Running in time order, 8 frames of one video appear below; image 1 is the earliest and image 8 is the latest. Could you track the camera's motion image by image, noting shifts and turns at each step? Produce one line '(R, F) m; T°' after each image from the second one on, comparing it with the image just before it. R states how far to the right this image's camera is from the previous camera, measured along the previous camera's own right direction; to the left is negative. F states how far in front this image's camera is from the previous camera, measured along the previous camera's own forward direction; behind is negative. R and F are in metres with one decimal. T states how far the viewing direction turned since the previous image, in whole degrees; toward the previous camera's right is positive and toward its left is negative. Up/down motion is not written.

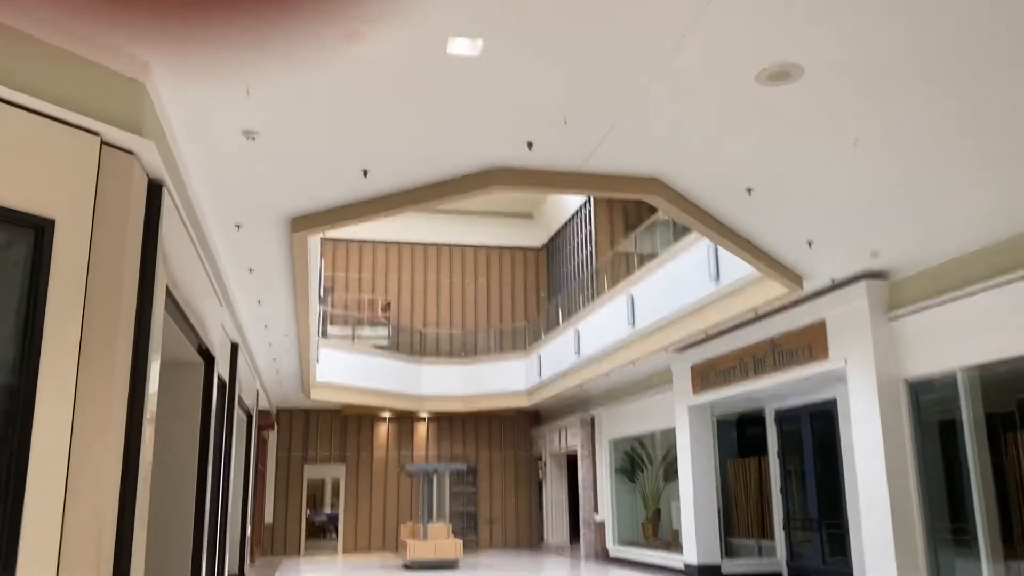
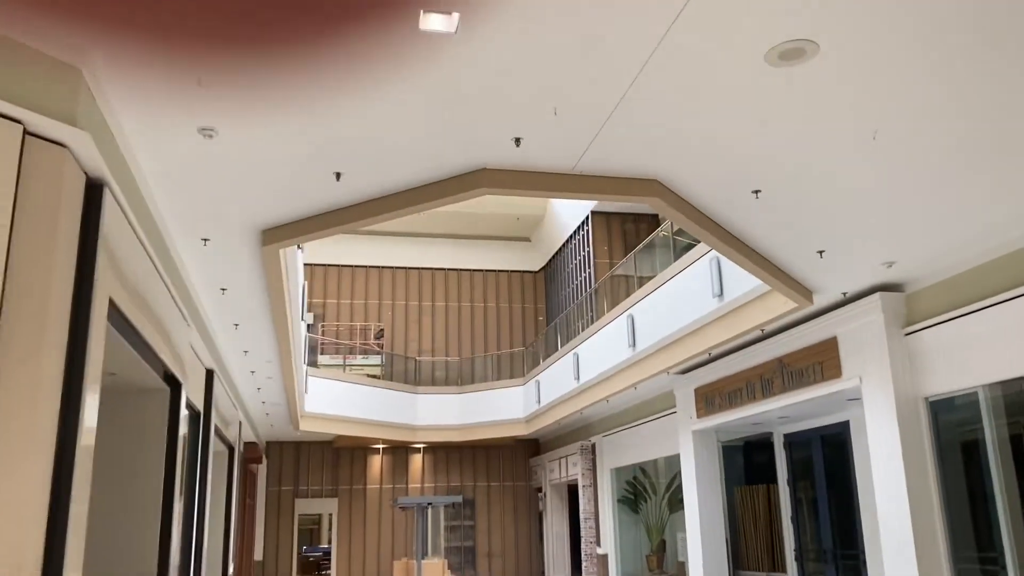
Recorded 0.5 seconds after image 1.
(+0.1, +0.5) m; 0°
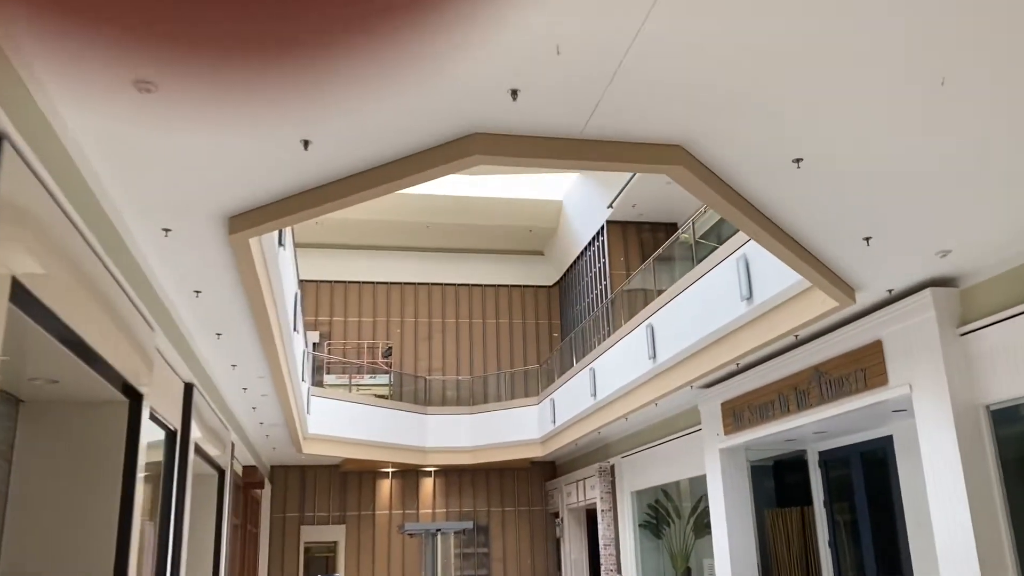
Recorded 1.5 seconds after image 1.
(+0.1, +0.8) m; -1°
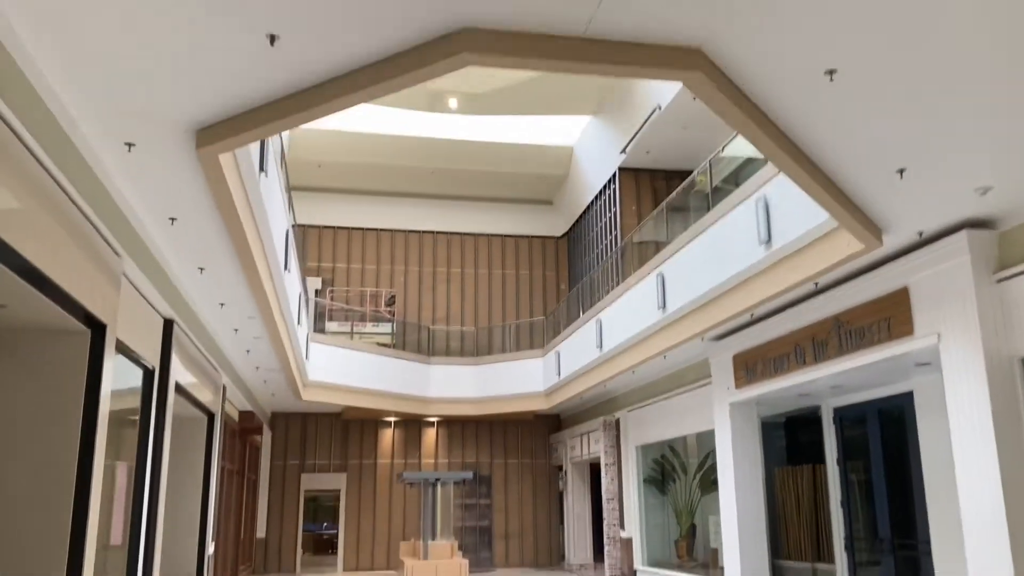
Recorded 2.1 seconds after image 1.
(+0.1, +0.5) m; -1°
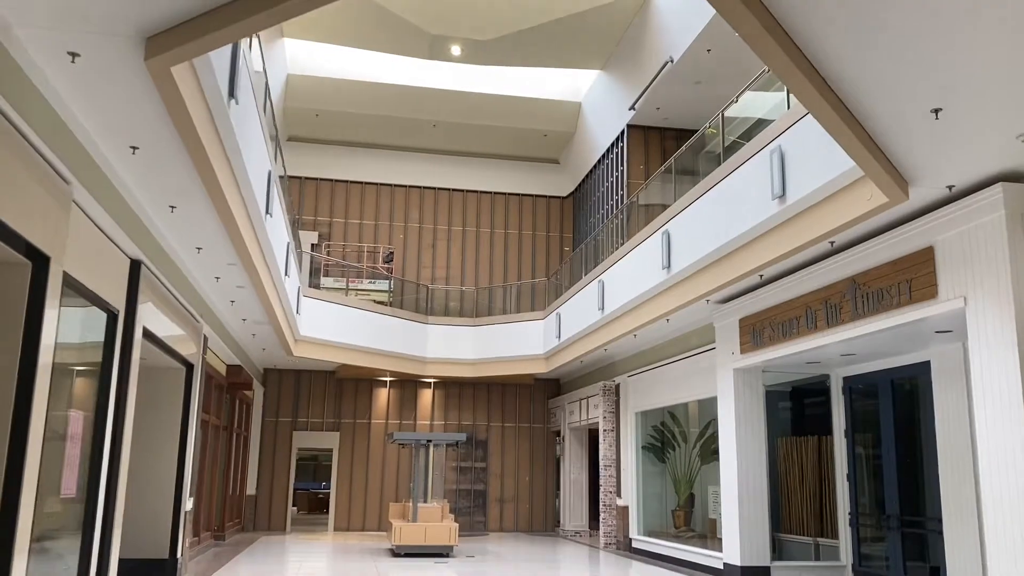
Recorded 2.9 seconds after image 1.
(+0.1, +0.5) m; 0°
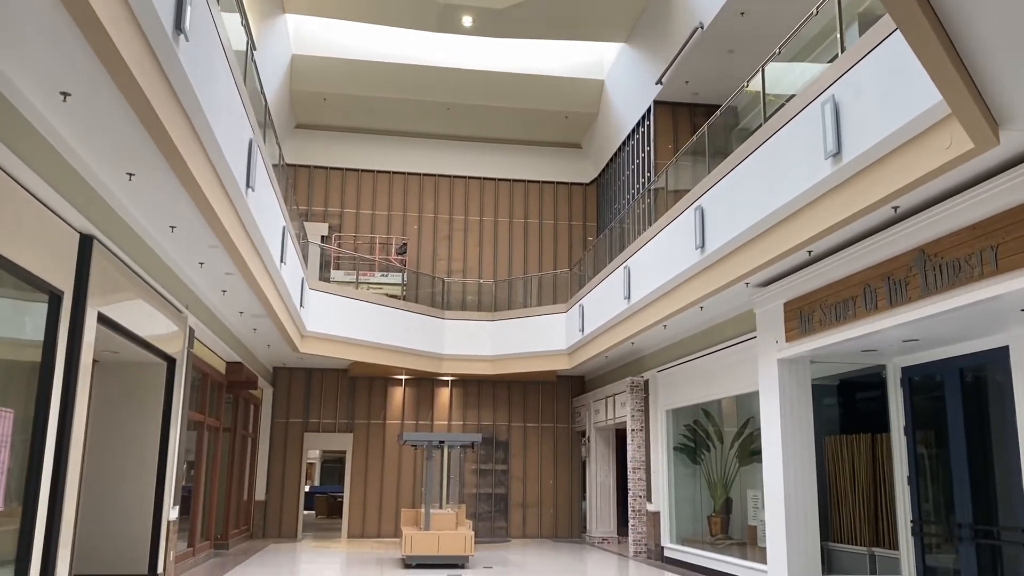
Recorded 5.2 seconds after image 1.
(+0.1, +1.0) m; -2°
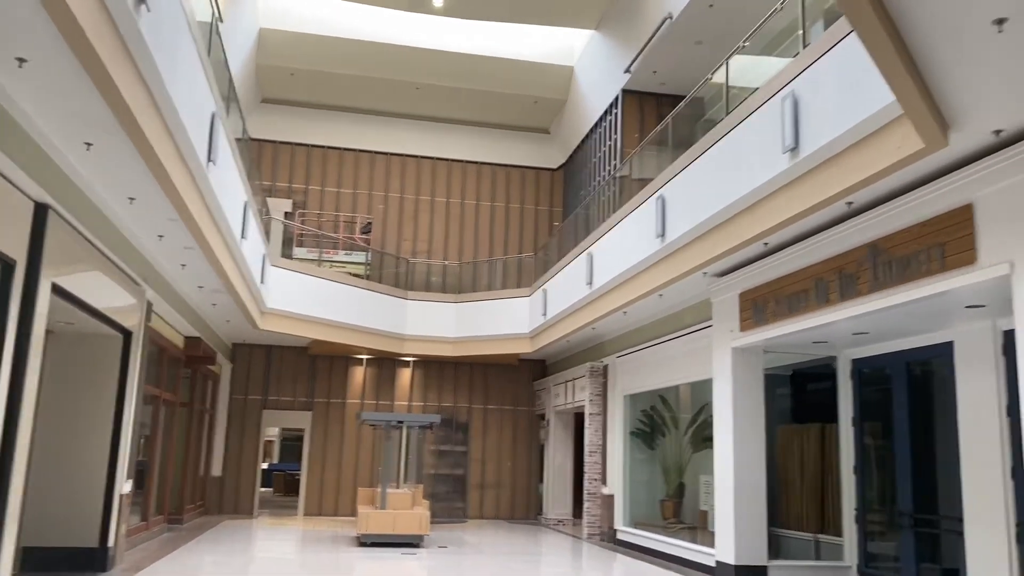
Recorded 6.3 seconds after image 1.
(0.0, -0.1) m; +2°
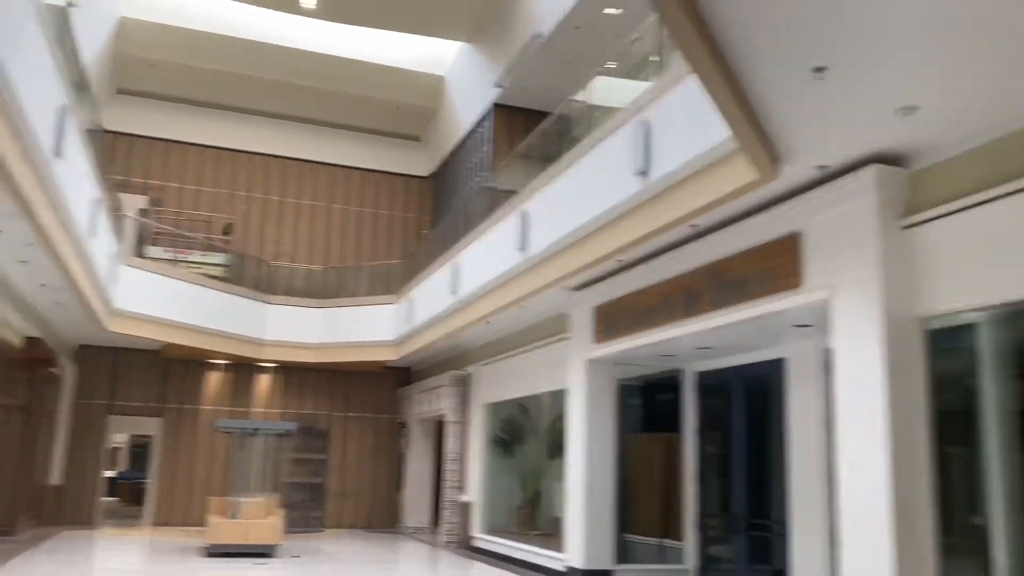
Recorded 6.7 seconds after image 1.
(+0.1, -0.1) m; +9°
